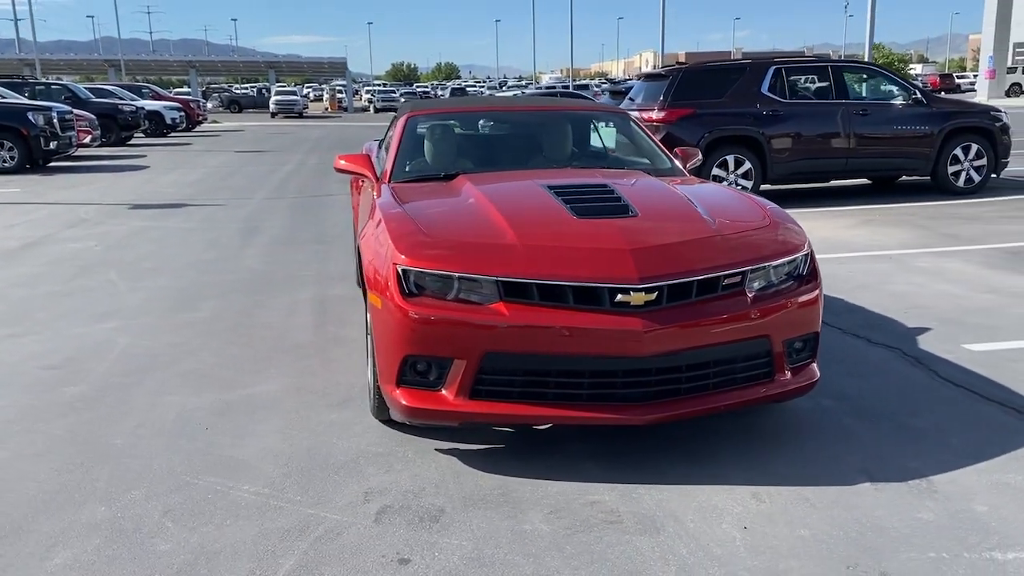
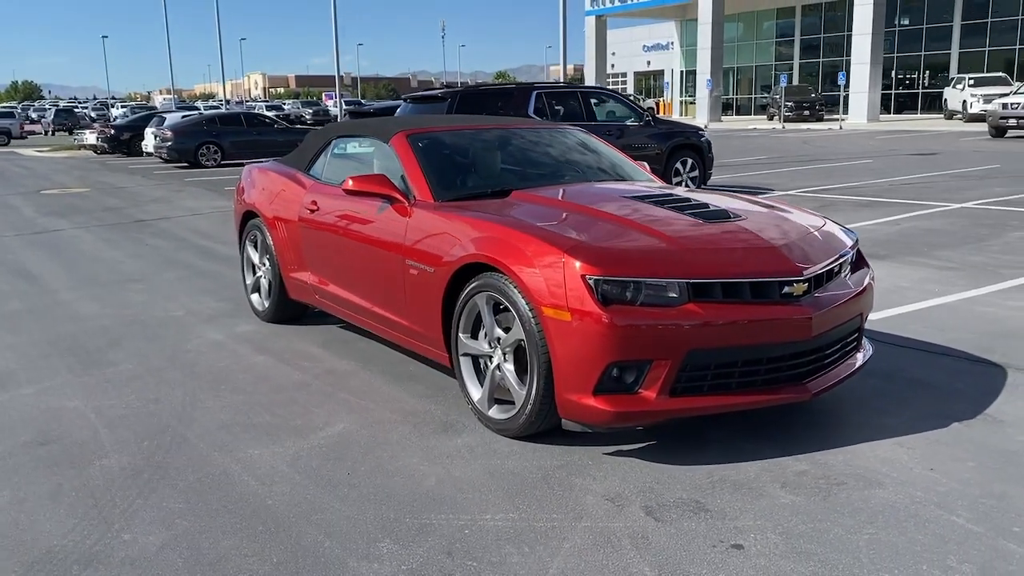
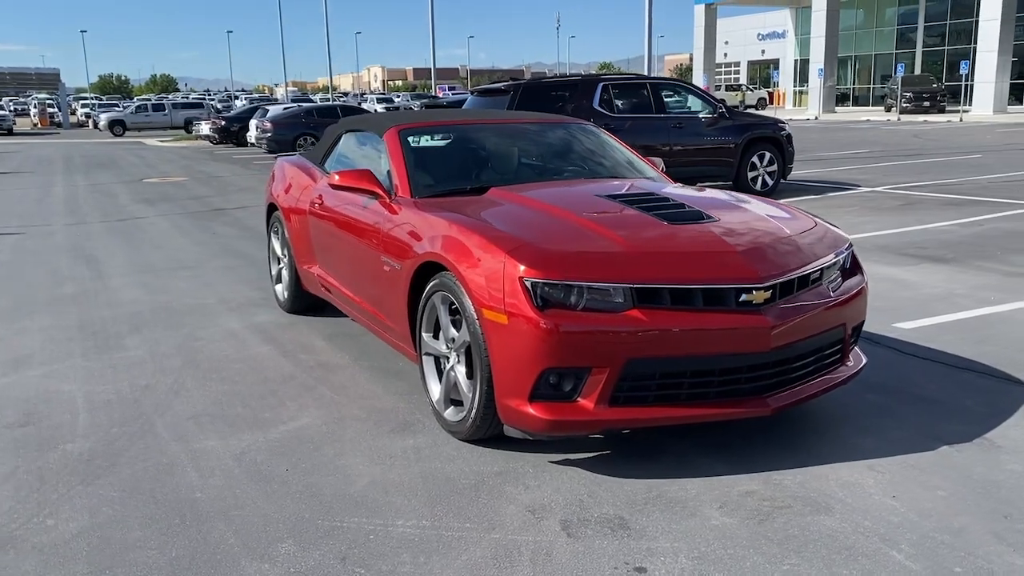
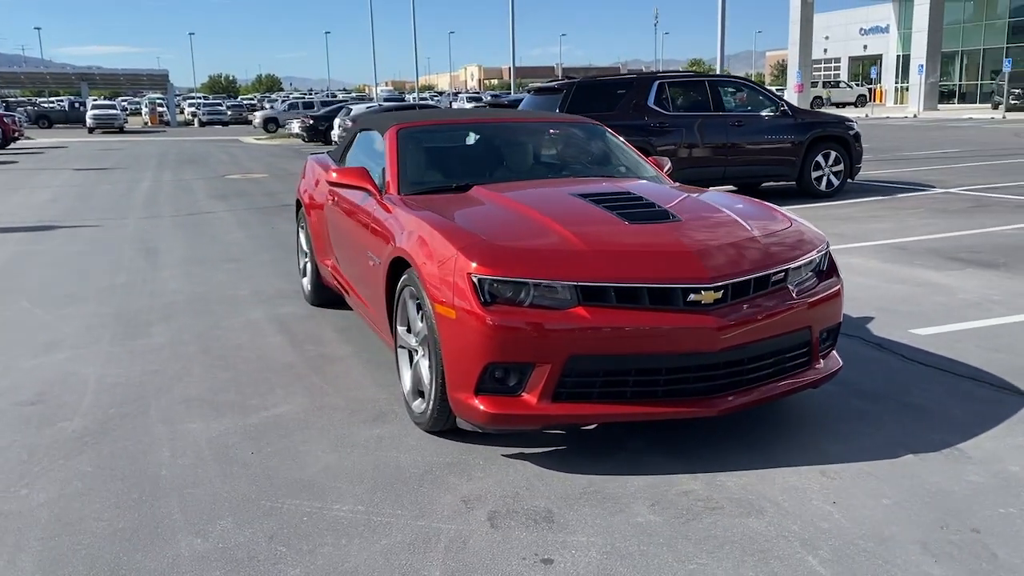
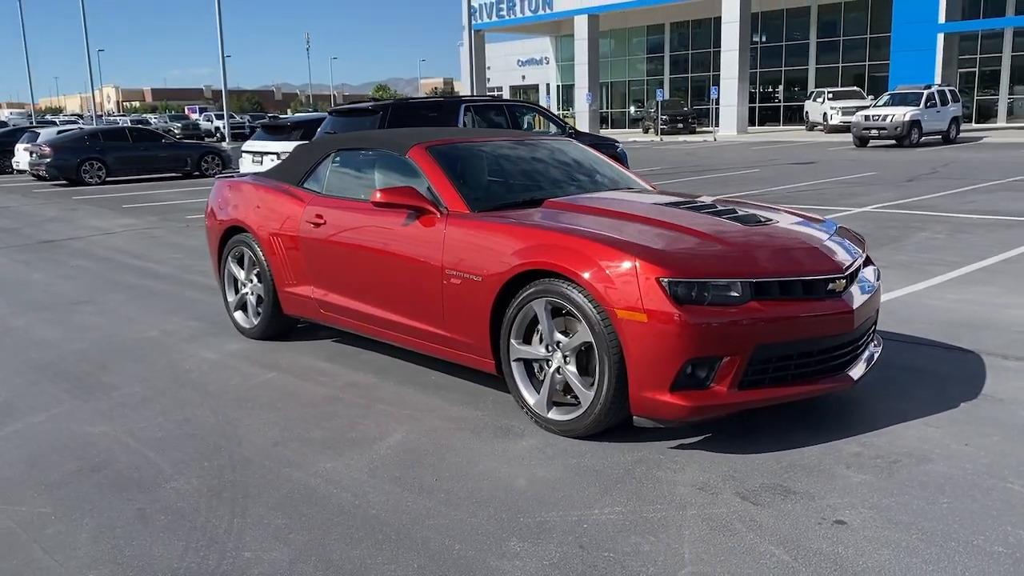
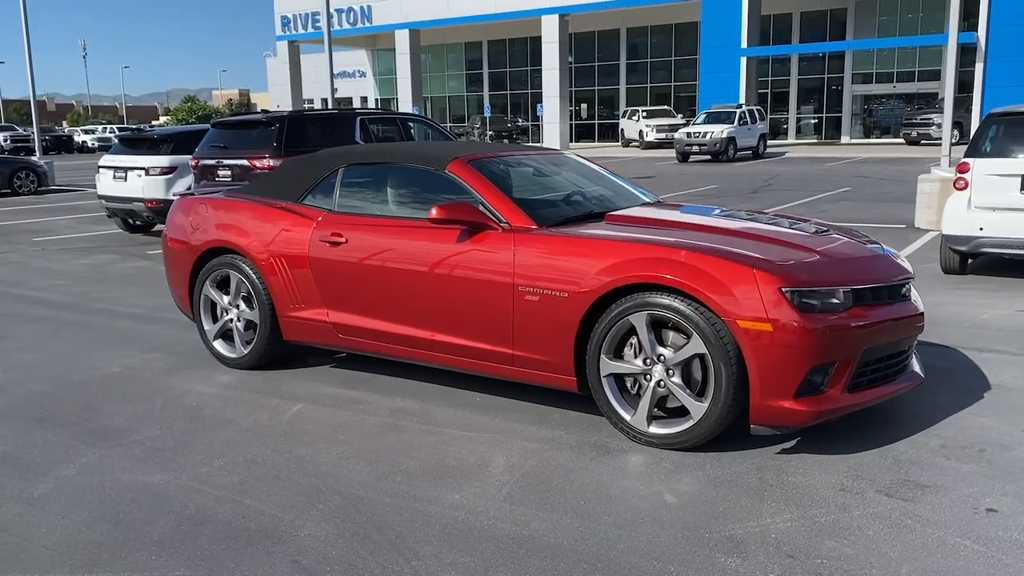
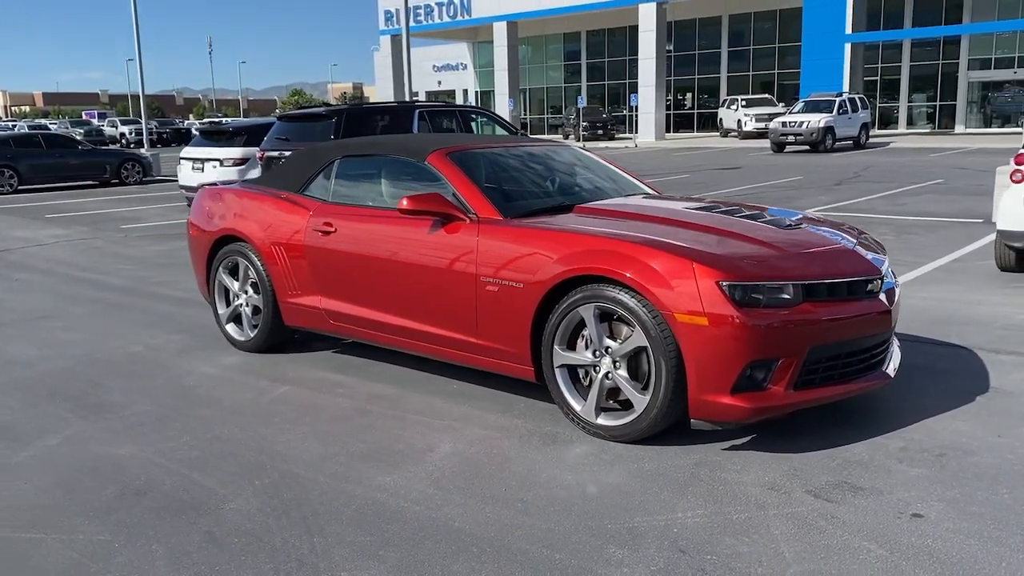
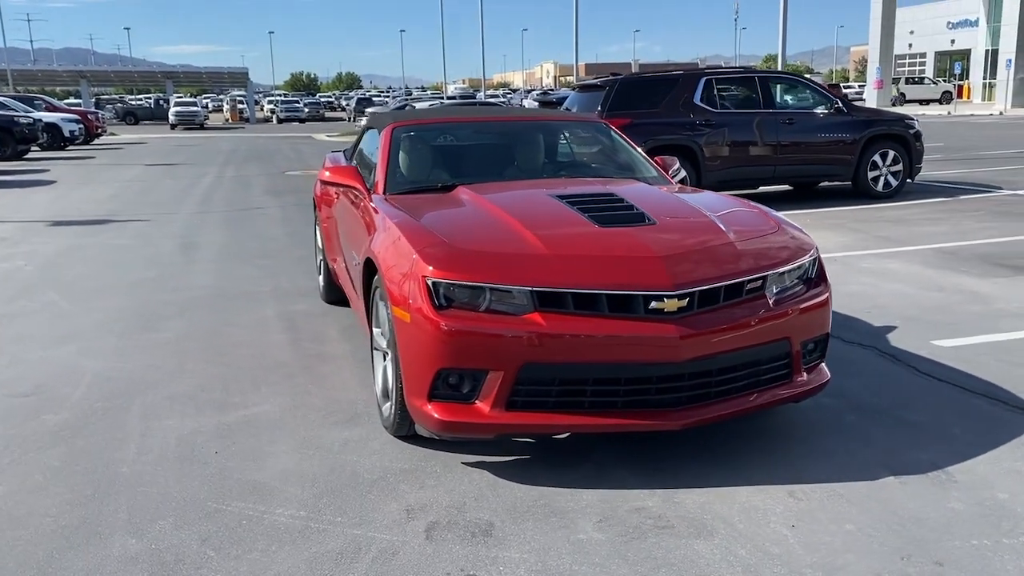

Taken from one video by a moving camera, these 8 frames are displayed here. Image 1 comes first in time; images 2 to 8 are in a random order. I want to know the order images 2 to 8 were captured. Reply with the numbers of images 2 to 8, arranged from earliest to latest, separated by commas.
8, 4, 3, 2, 5, 7, 6
